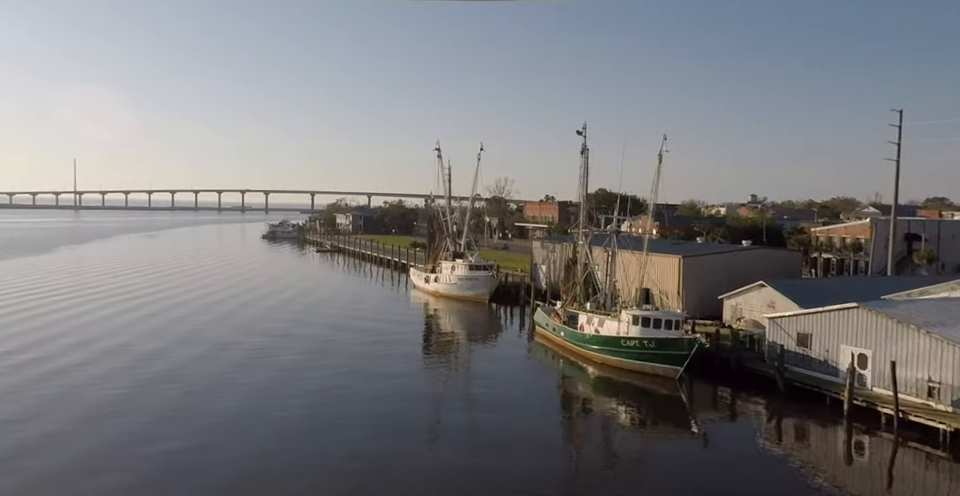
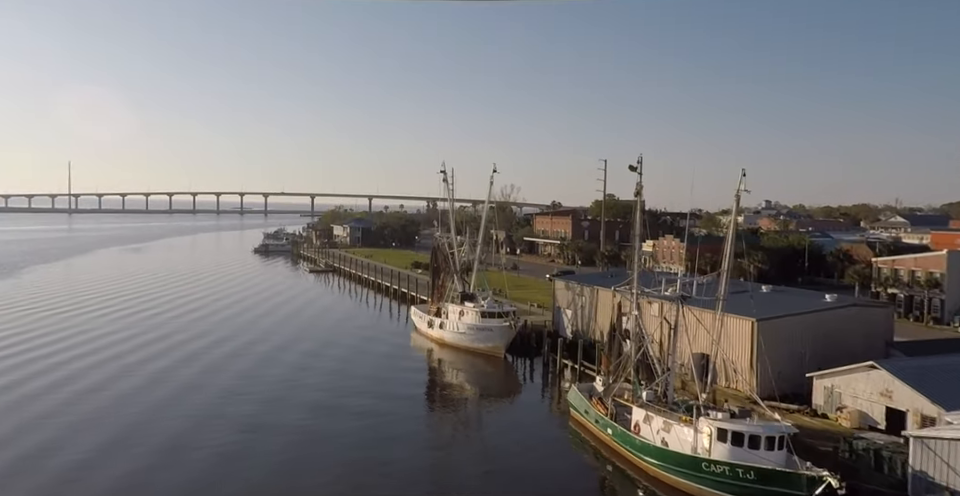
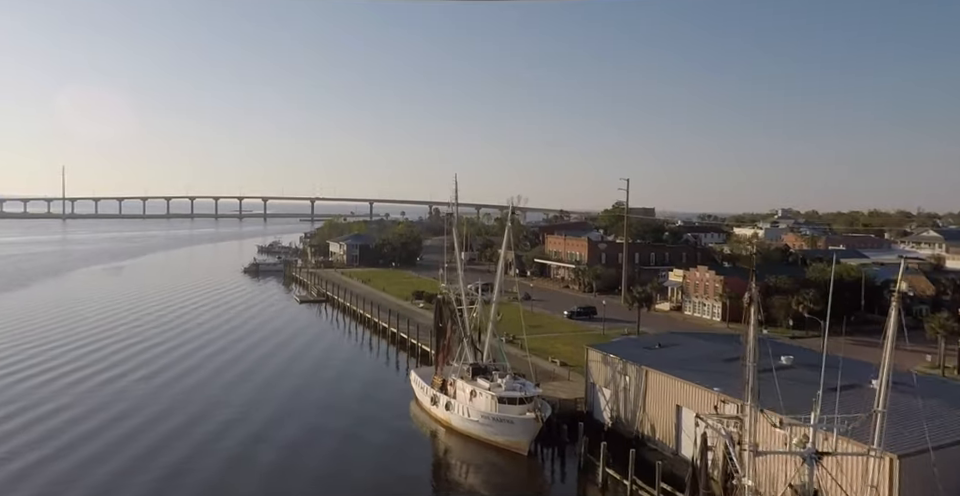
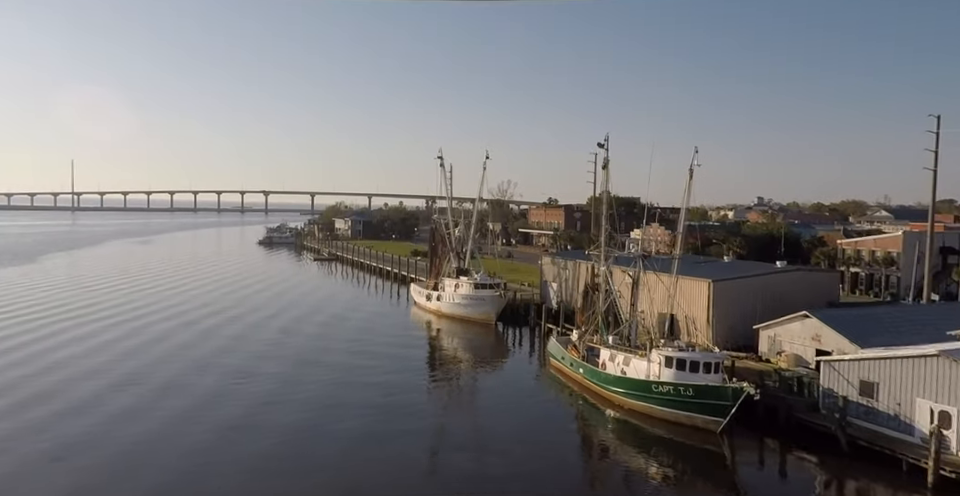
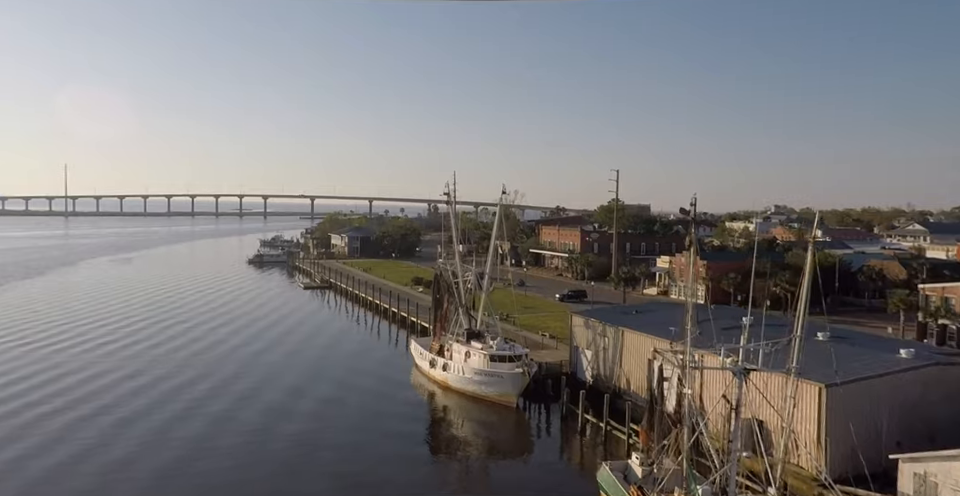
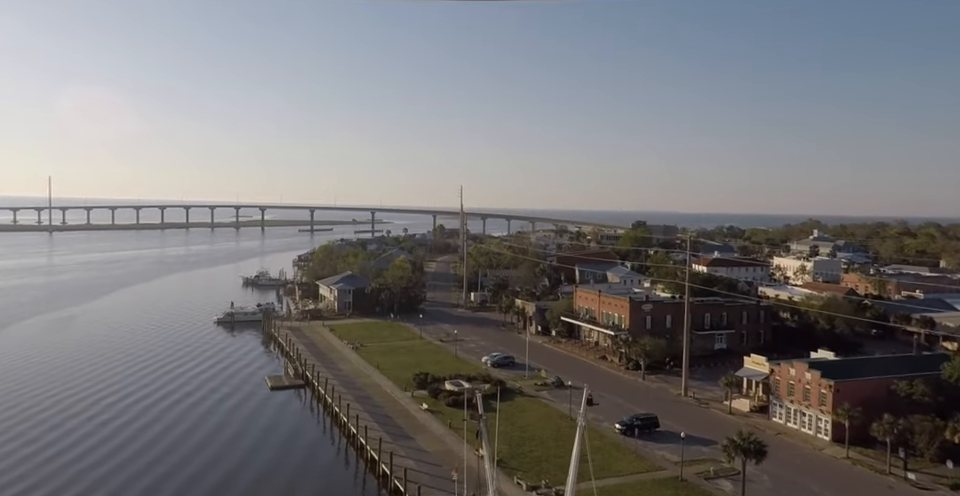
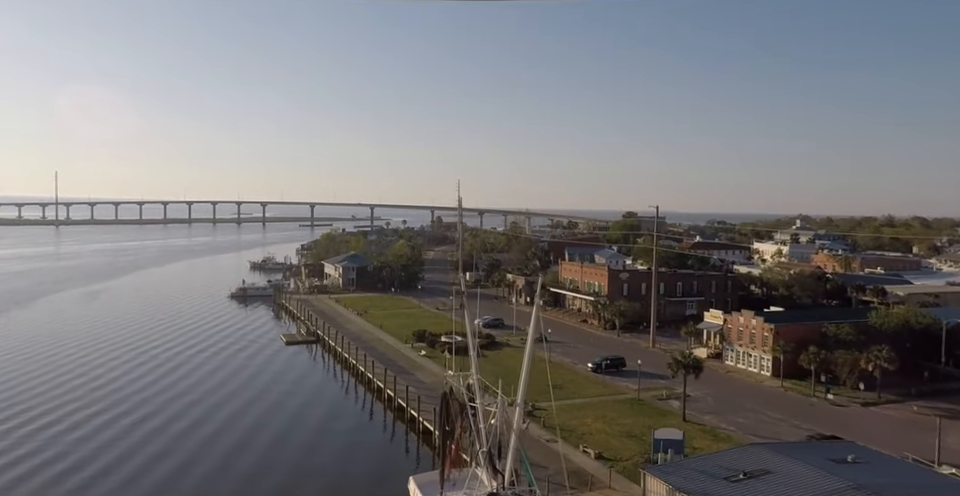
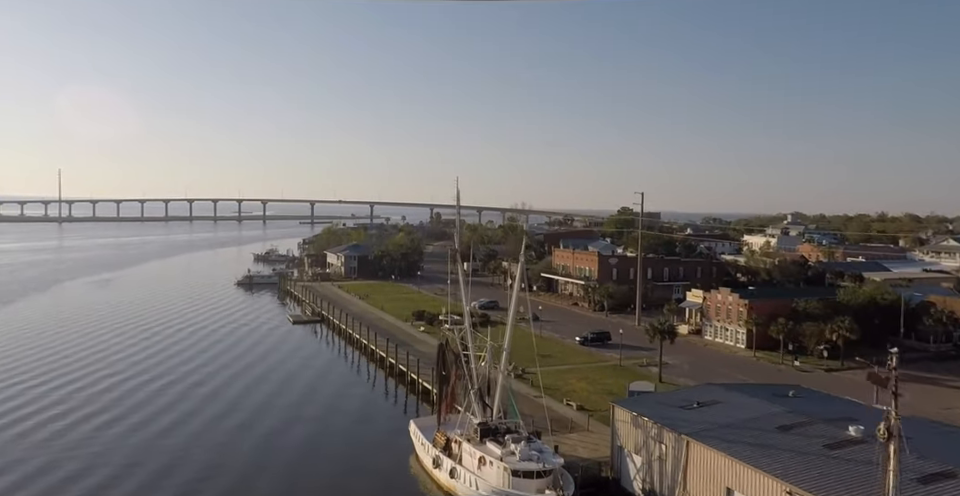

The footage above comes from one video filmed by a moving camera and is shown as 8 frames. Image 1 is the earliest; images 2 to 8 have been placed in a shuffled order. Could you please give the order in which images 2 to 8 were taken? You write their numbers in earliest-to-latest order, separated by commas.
4, 2, 5, 3, 8, 7, 6
